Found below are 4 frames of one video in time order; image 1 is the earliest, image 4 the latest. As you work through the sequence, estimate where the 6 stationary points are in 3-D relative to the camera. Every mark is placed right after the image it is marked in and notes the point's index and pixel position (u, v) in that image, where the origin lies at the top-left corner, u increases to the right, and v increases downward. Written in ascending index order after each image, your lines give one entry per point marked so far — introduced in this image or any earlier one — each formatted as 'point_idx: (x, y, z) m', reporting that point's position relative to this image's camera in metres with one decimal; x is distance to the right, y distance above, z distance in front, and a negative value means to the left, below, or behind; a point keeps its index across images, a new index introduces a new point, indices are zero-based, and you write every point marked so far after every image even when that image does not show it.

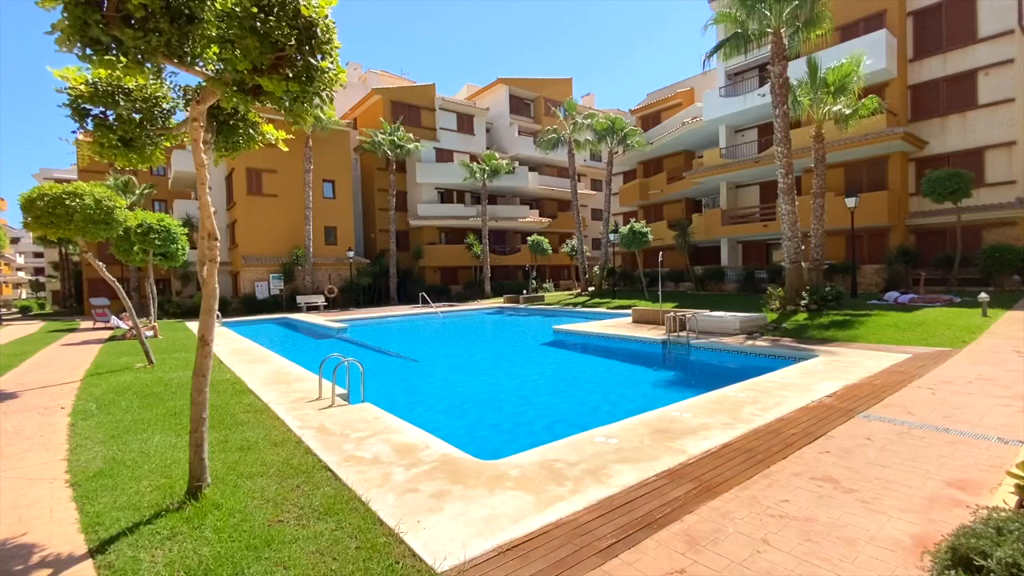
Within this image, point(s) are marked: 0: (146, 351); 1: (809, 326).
0: (-8.0, -1.4, +10.6) m
1: (+8.3, -1.0, +13.5) m
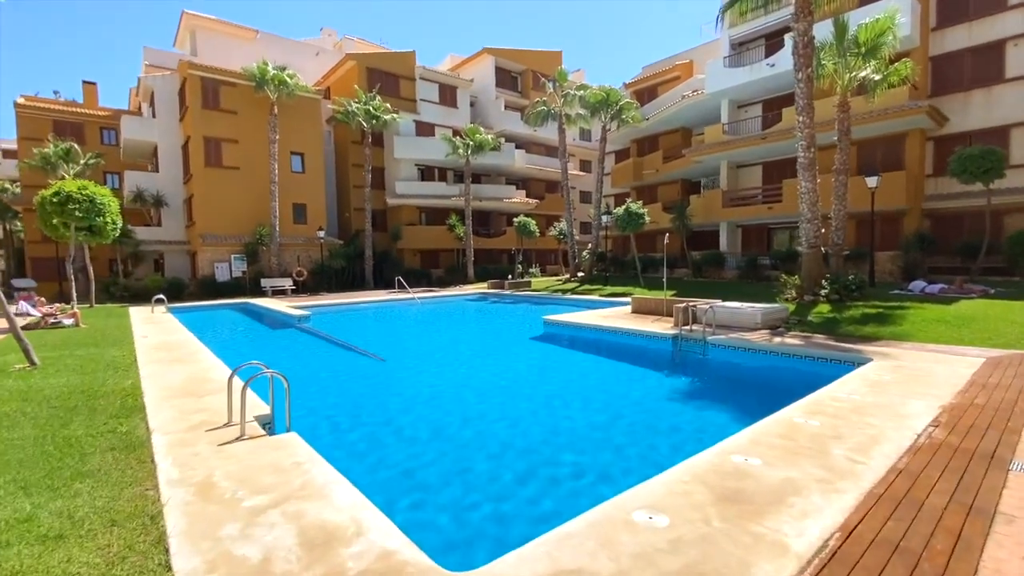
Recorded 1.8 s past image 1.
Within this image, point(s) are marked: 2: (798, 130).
0: (-8.3, -1.0, +8.2) m
1: (+8.0, -0.8, +11.7) m
2: (+8.7, +4.8, +14.7) m
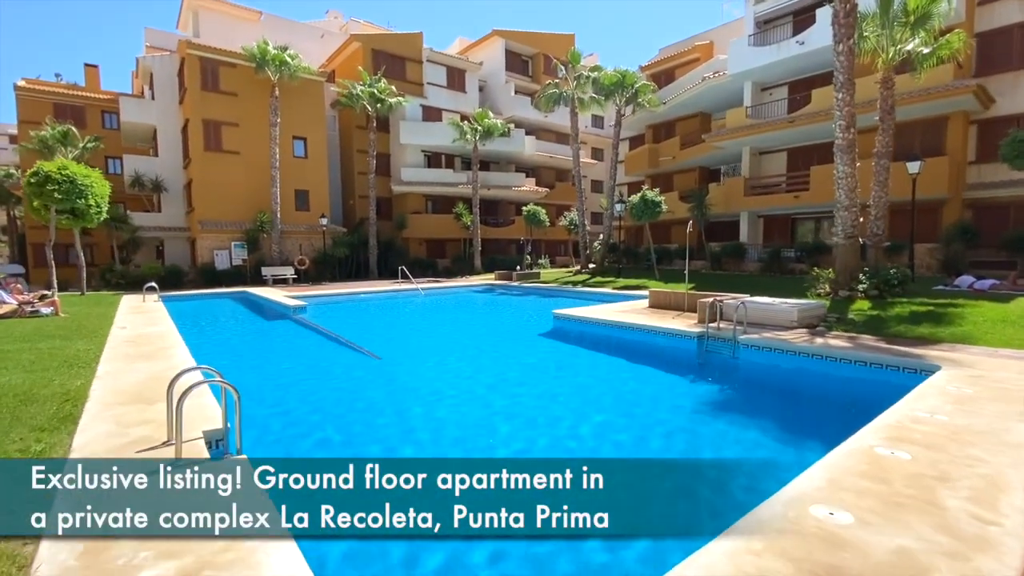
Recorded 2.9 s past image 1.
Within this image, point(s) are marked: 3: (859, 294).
0: (-8.2, -0.8, +7.3) m
1: (+8.1, -0.7, +10.5) m
2: (+9.0, +5.0, +13.4) m
3: (+9.4, -0.2, +13.0) m
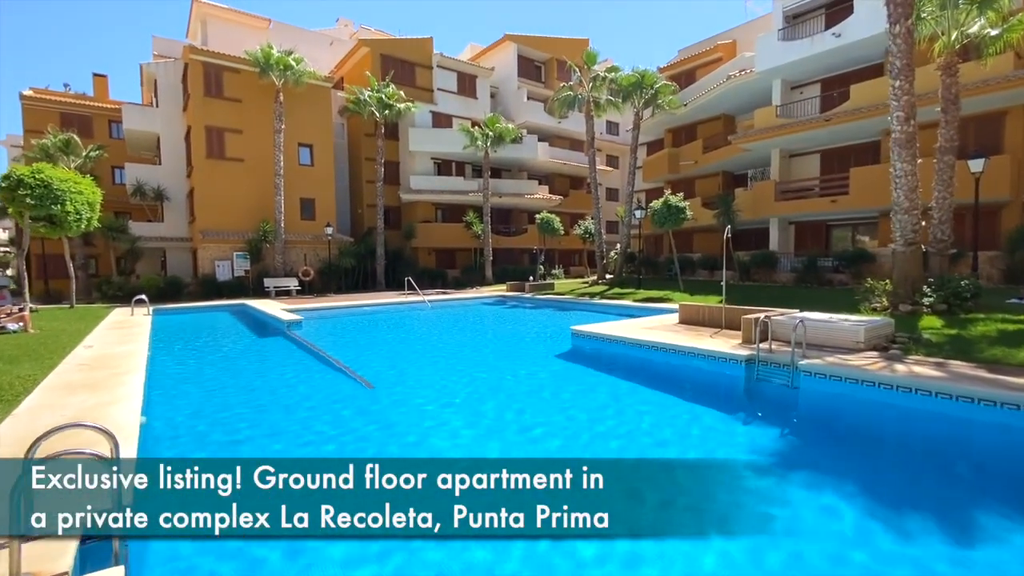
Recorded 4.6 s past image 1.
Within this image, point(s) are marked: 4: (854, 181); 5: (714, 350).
0: (-8.0, -1.0, +6.1) m
1: (+8.4, -0.9, +8.8) m
2: (+9.4, +4.6, +11.8) m
3: (+9.7, -0.5, +11.3) m
4: (+13.6, +4.2, +19.1) m
5: (+3.8, -1.1, +8.9) m
